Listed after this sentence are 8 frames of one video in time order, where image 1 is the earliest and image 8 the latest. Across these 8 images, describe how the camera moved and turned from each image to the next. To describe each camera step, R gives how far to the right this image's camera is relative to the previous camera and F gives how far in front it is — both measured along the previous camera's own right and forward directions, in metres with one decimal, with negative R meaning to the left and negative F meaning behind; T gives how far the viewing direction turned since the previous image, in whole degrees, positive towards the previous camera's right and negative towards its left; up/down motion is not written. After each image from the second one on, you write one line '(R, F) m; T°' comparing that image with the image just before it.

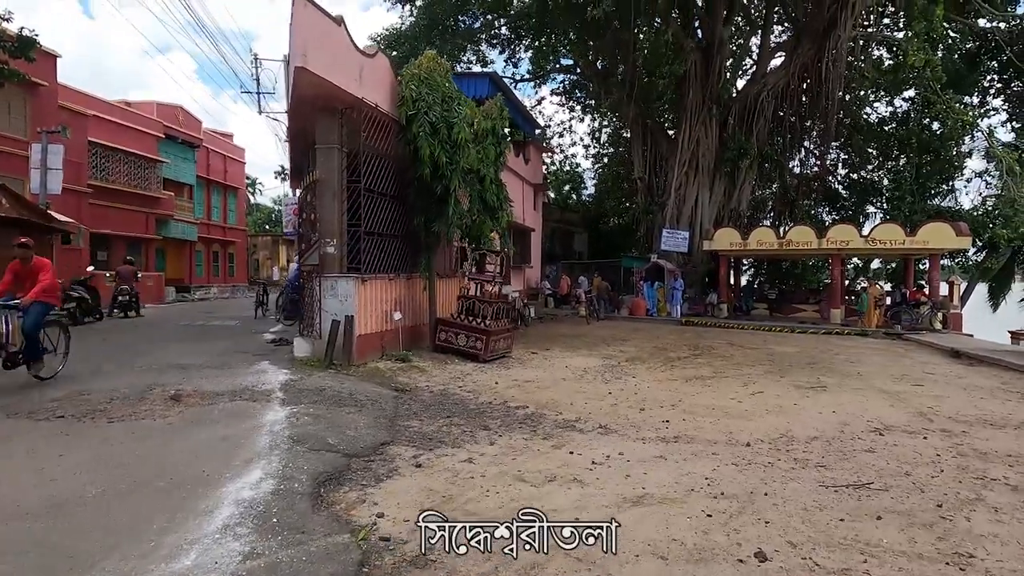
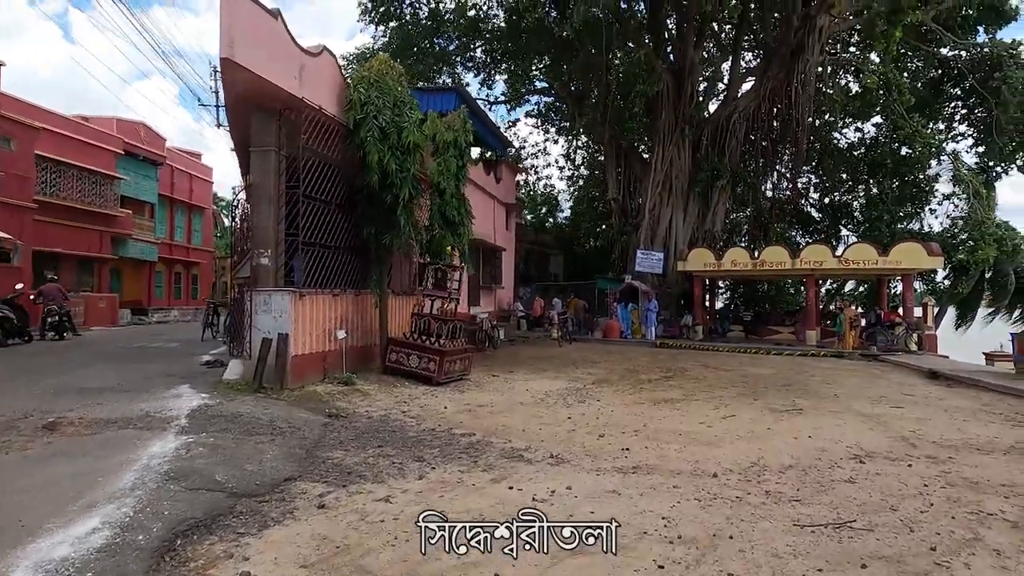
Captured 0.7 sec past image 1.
(+0.4, +0.7) m; +2°
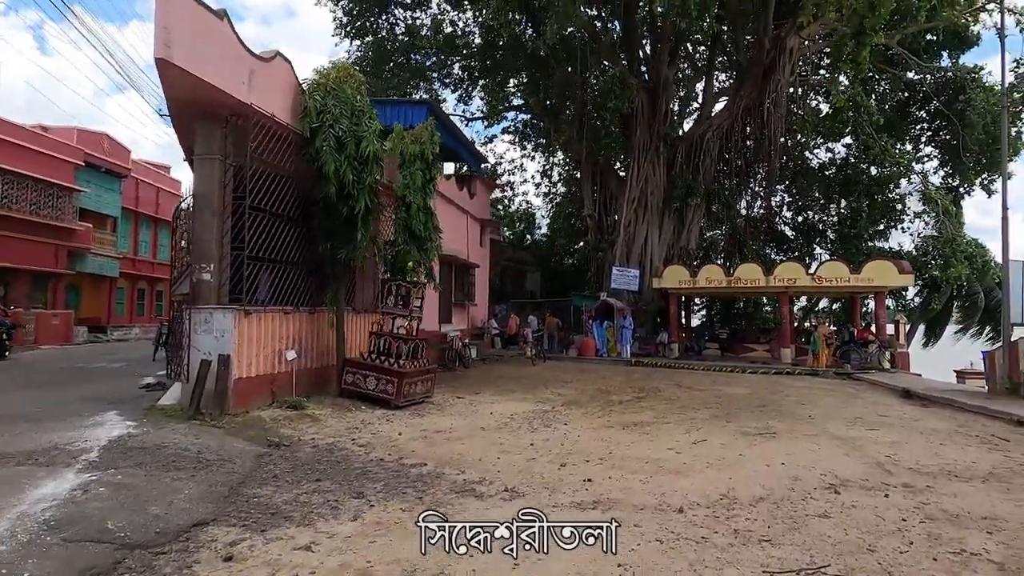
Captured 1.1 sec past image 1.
(+0.3, +0.4) m; +2°
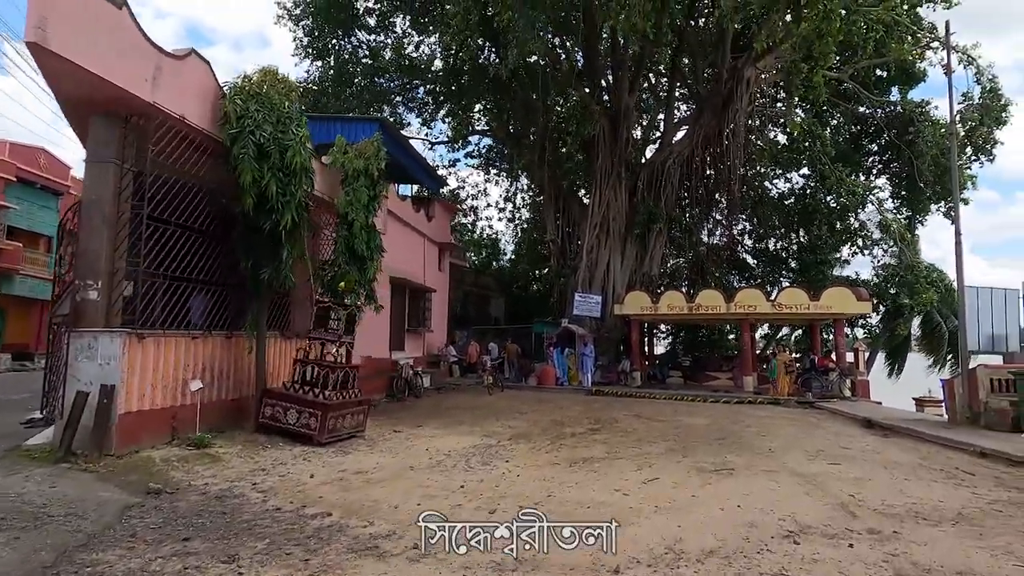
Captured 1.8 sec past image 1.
(+0.5, +0.7) m; +3°
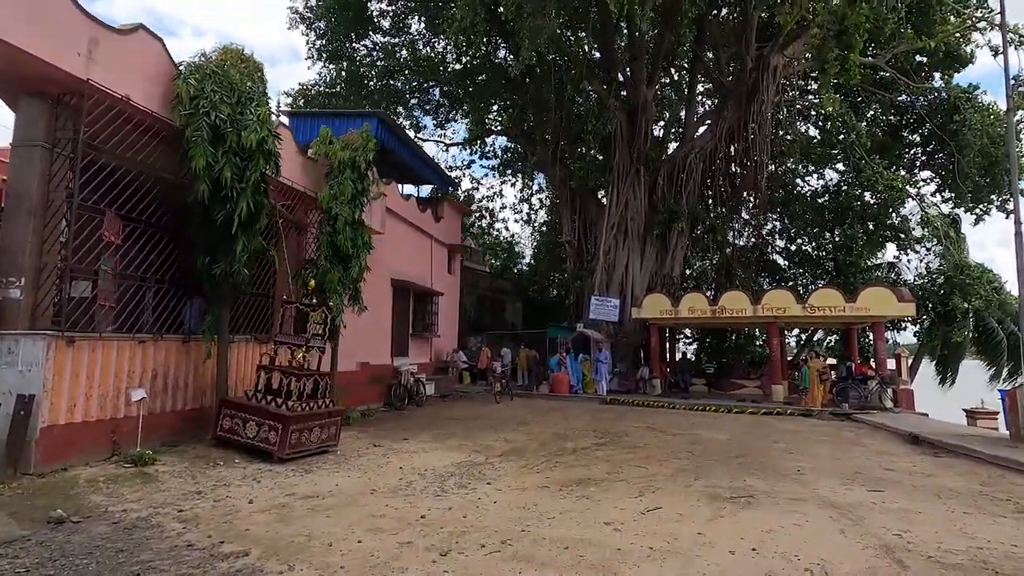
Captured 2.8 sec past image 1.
(+0.6, +0.9) m; -3°
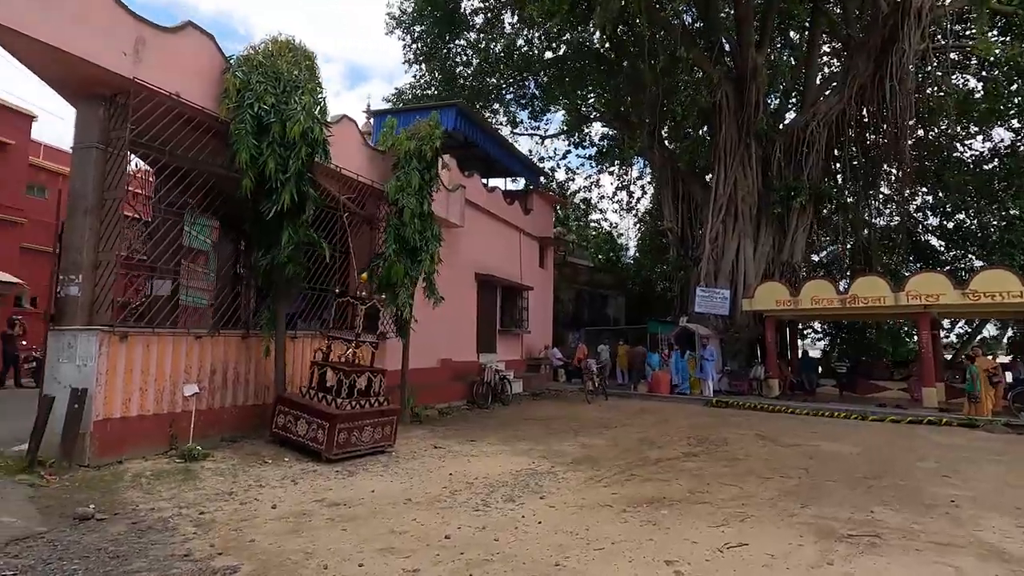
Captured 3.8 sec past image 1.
(+0.6, +0.9) m; -12°
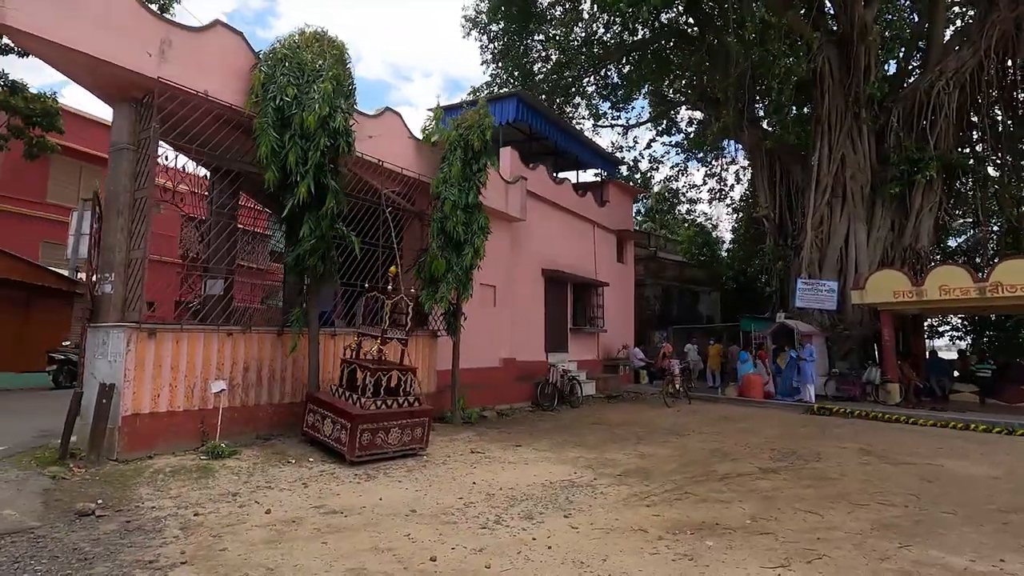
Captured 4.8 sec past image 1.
(+0.8, +0.7) m; -10°
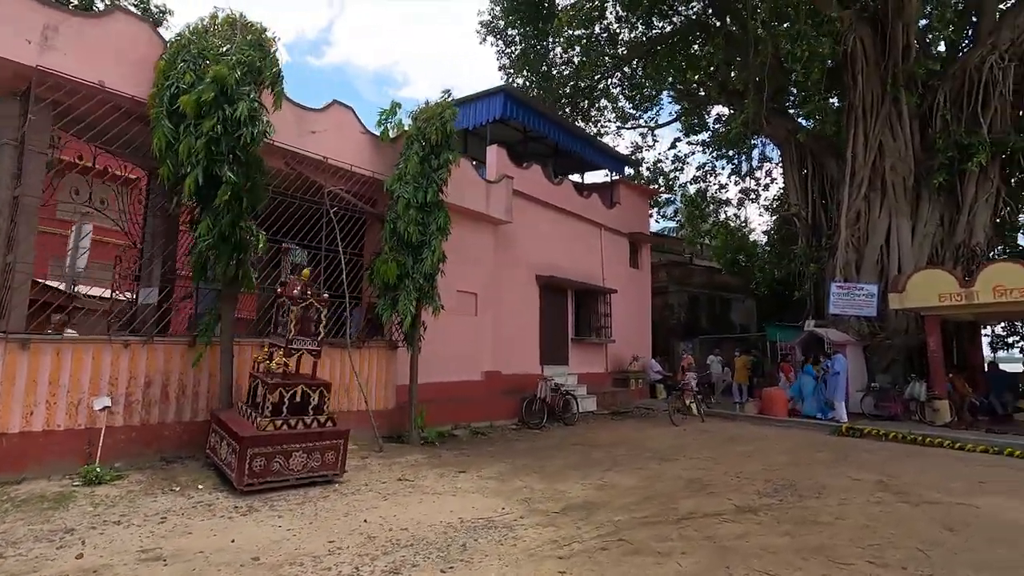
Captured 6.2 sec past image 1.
(+1.4, +1.0) m; -5°
